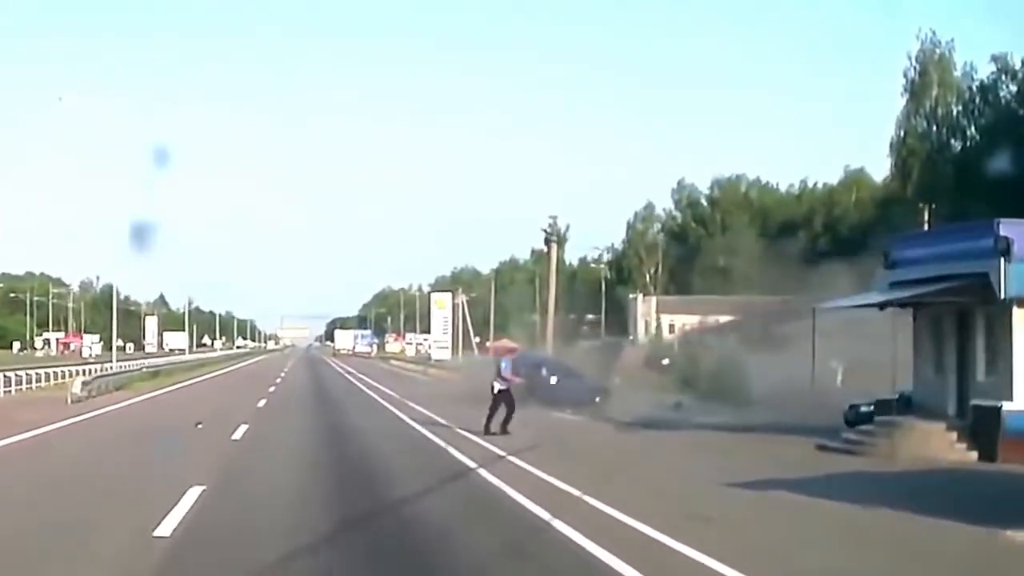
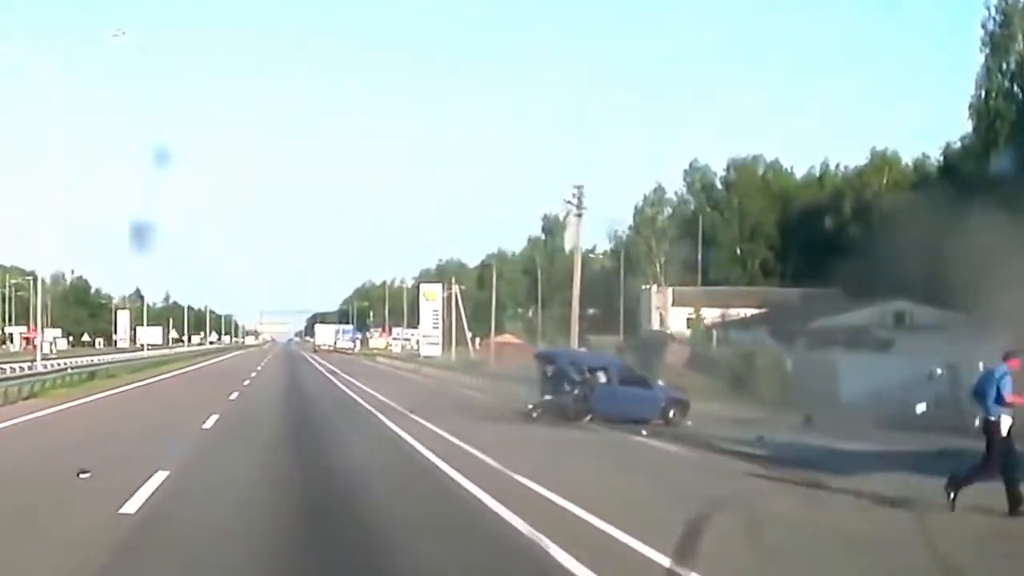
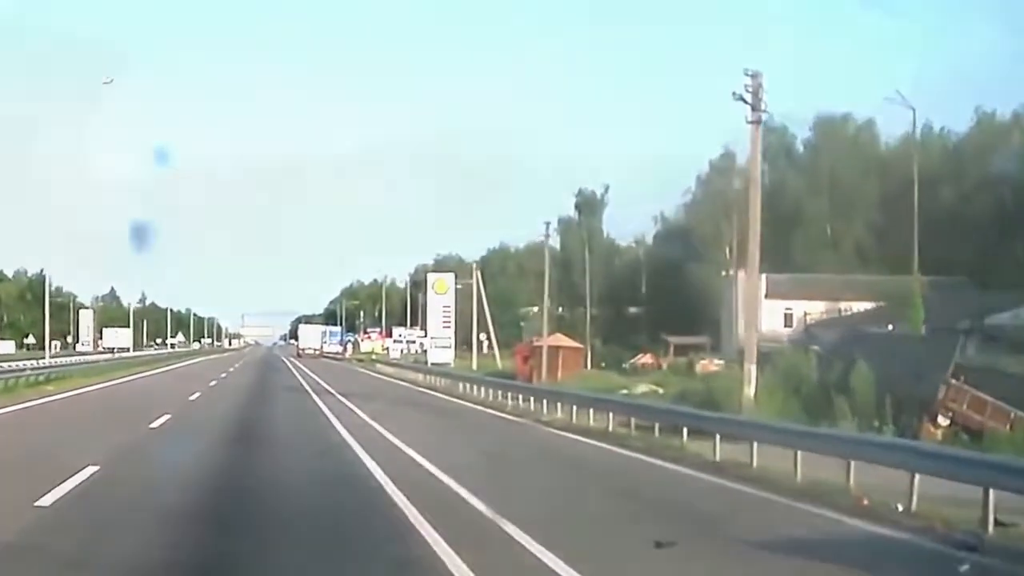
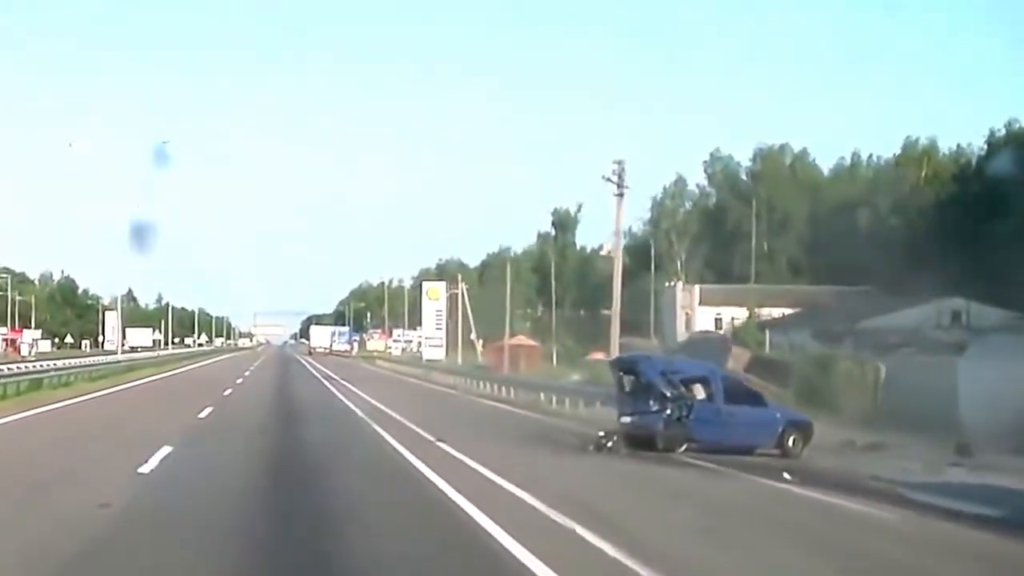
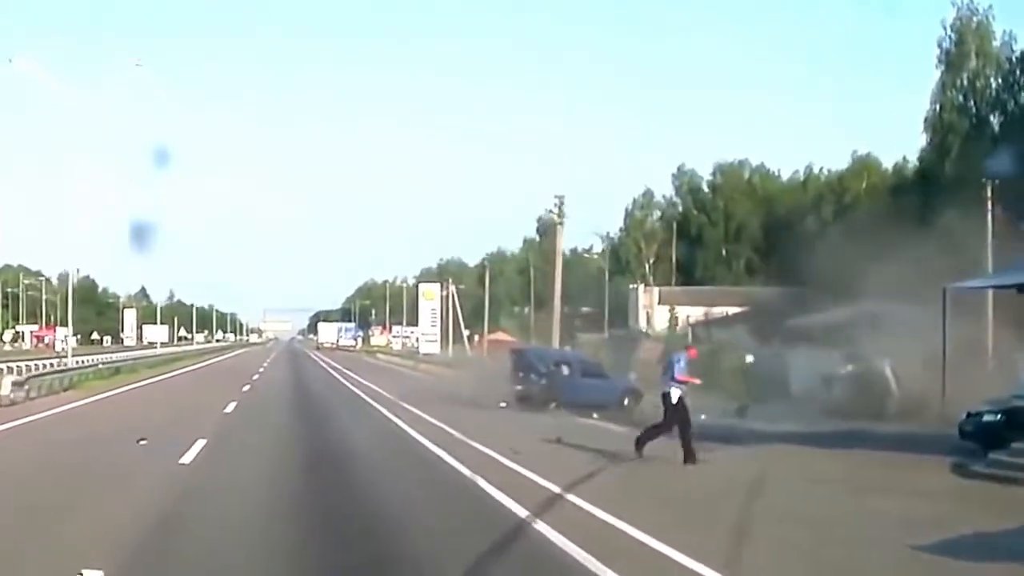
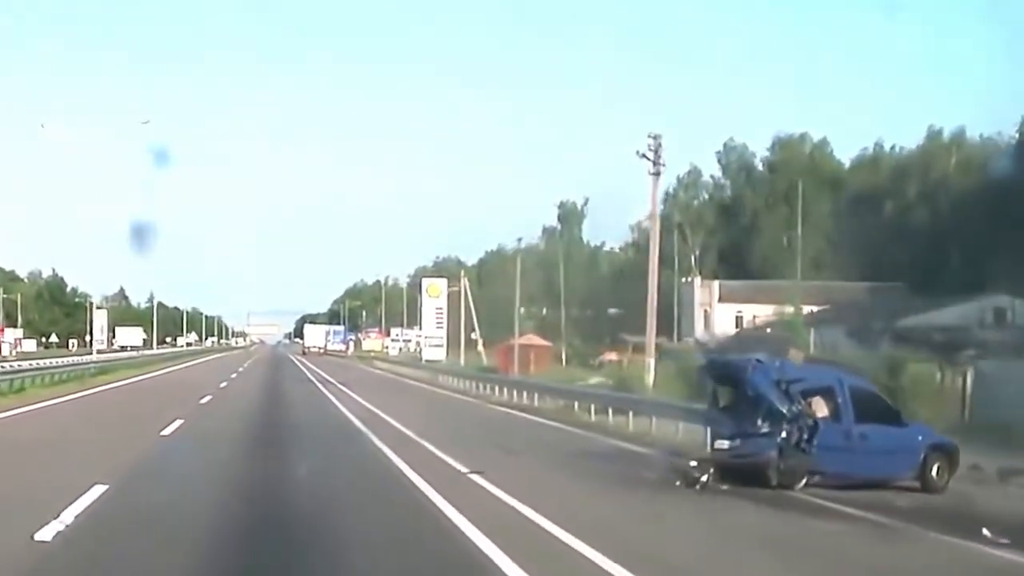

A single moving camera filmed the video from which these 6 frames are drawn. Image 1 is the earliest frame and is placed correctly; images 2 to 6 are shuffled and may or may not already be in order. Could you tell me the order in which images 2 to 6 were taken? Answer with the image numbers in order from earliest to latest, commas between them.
5, 2, 4, 6, 3
